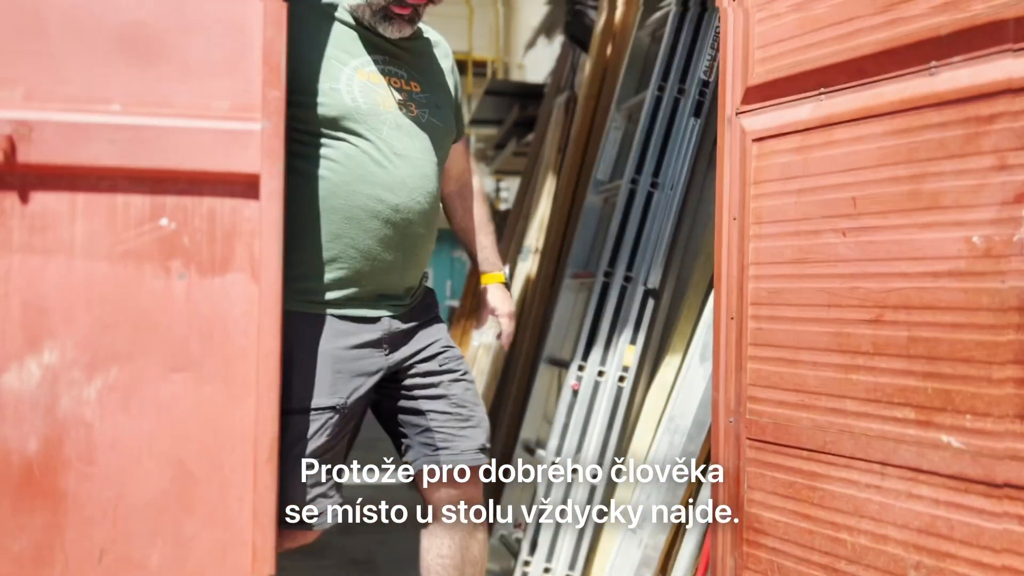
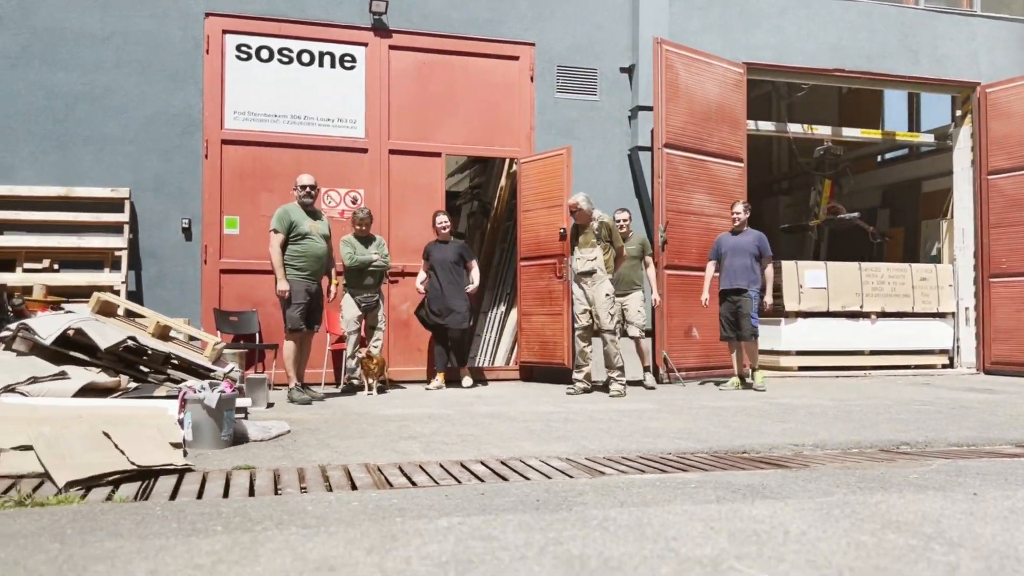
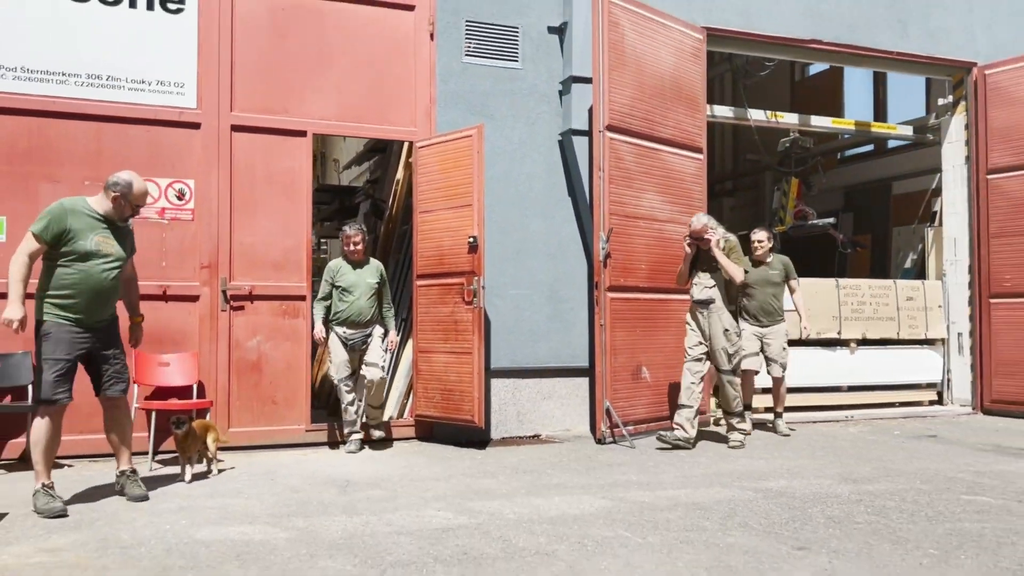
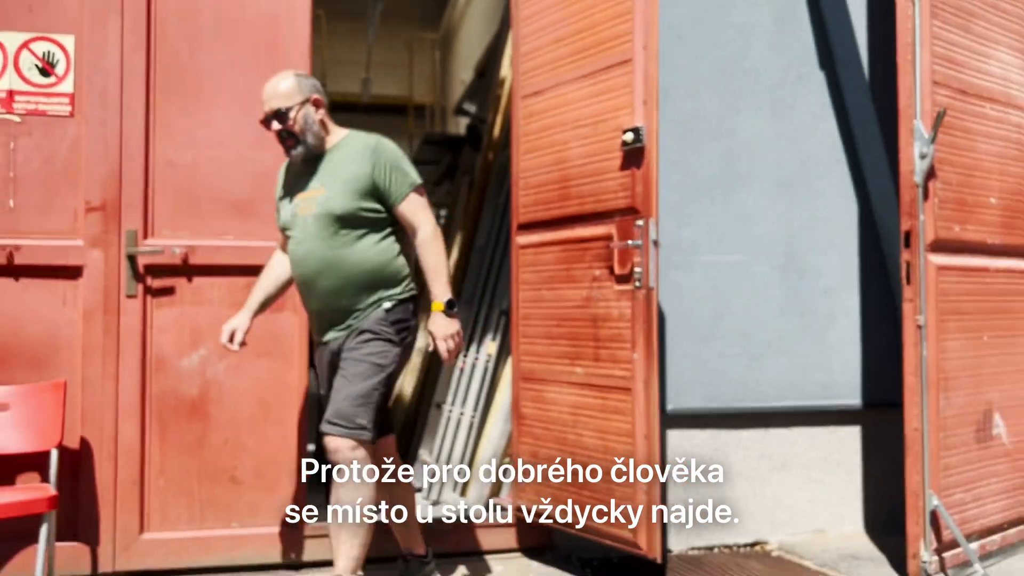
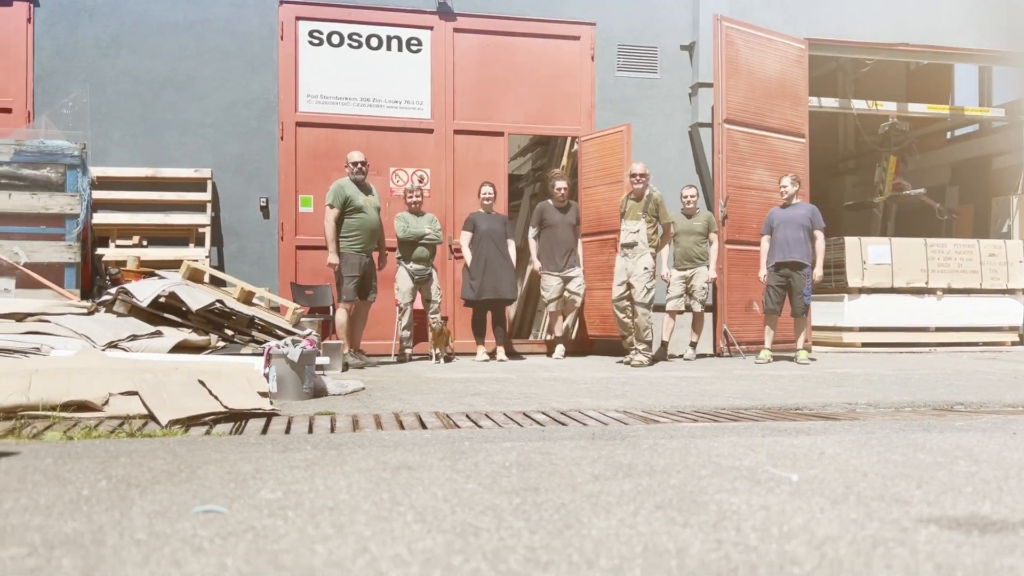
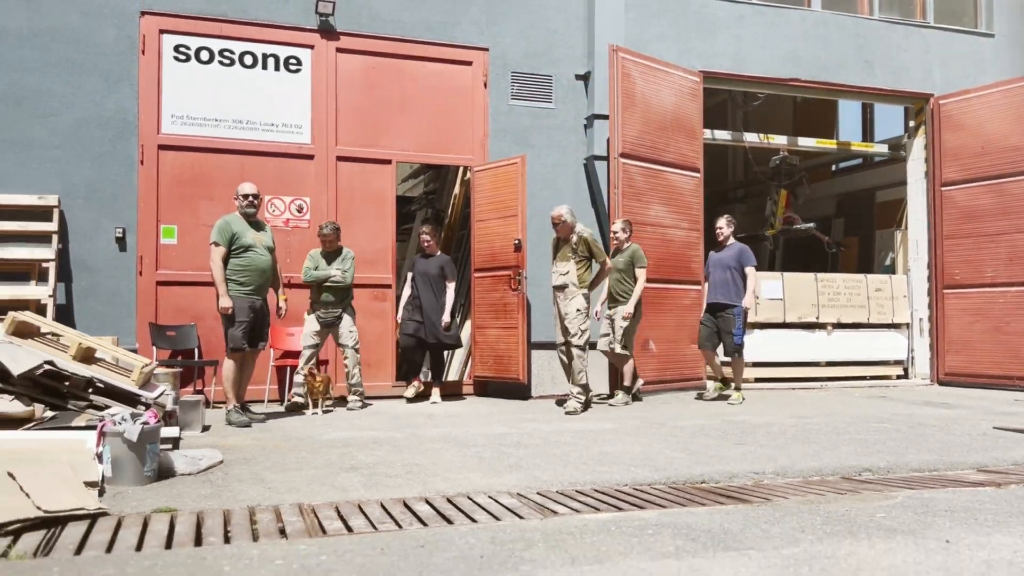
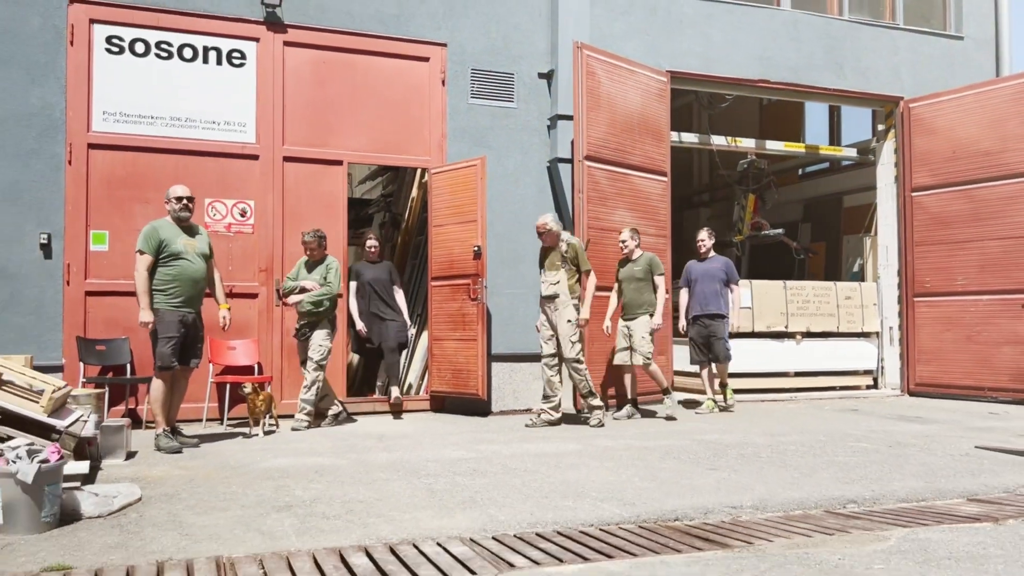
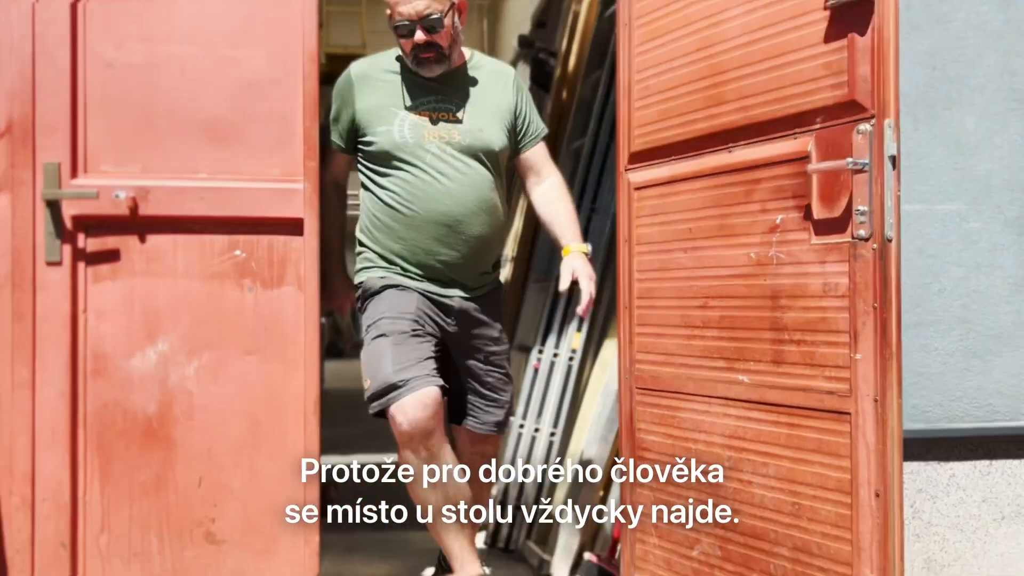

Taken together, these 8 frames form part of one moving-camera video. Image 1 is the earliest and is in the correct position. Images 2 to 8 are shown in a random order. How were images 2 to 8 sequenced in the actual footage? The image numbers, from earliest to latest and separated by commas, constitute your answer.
8, 4, 3, 7, 6, 2, 5
